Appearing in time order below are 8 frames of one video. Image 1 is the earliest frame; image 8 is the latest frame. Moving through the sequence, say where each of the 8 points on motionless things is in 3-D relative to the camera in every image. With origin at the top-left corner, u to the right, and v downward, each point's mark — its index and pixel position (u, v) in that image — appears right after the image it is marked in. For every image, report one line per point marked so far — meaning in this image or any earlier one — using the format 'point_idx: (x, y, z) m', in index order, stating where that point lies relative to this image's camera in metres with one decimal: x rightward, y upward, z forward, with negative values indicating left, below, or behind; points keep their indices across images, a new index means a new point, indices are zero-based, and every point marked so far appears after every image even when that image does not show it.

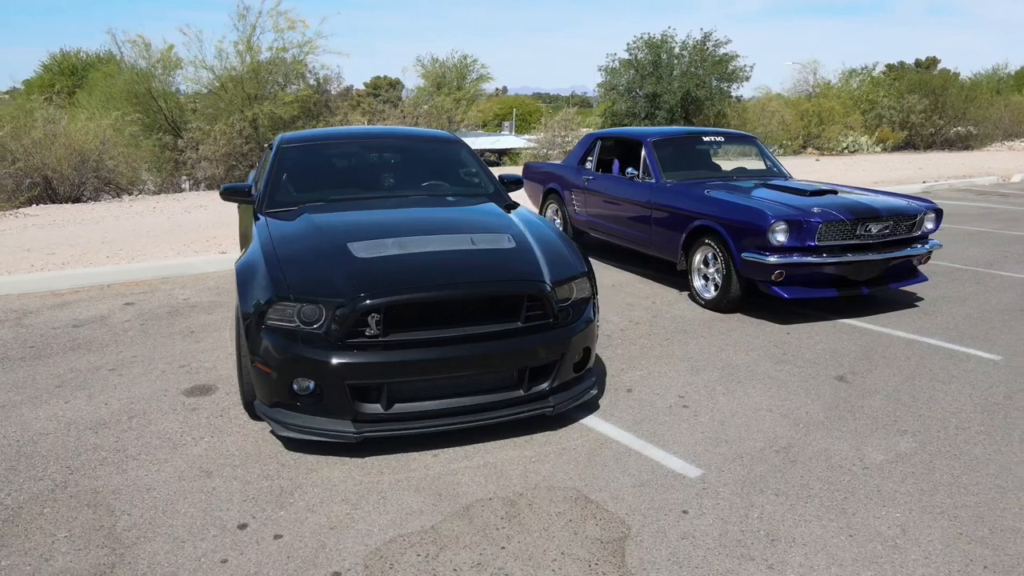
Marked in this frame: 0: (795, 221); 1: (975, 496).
0: (+2.2, +0.5, +5.8) m
1: (+2.1, -0.9, +3.3) m
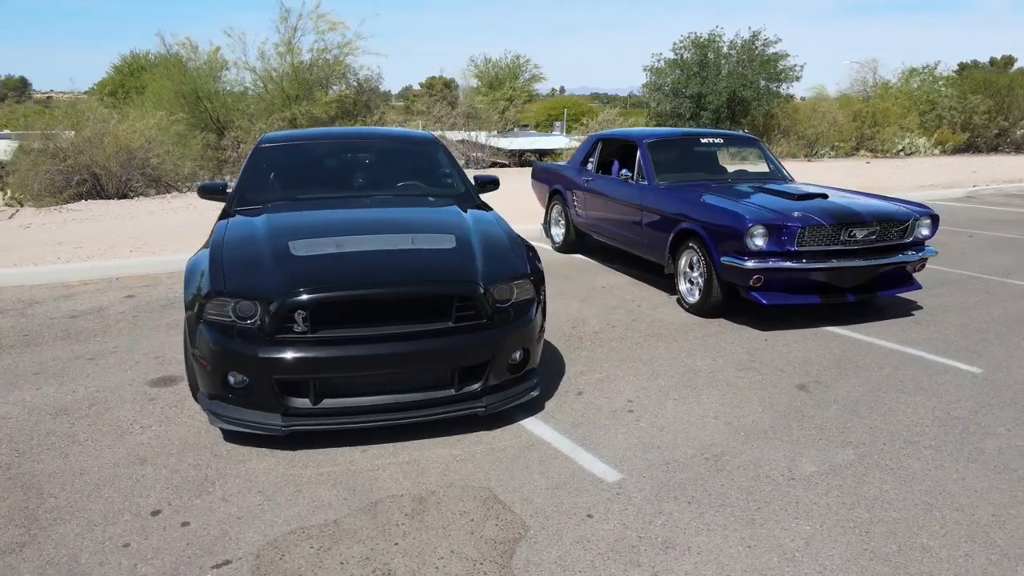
0: (+2.0, +0.5, +5.7) m
1: (+1.7, -1.0, +3.2) m
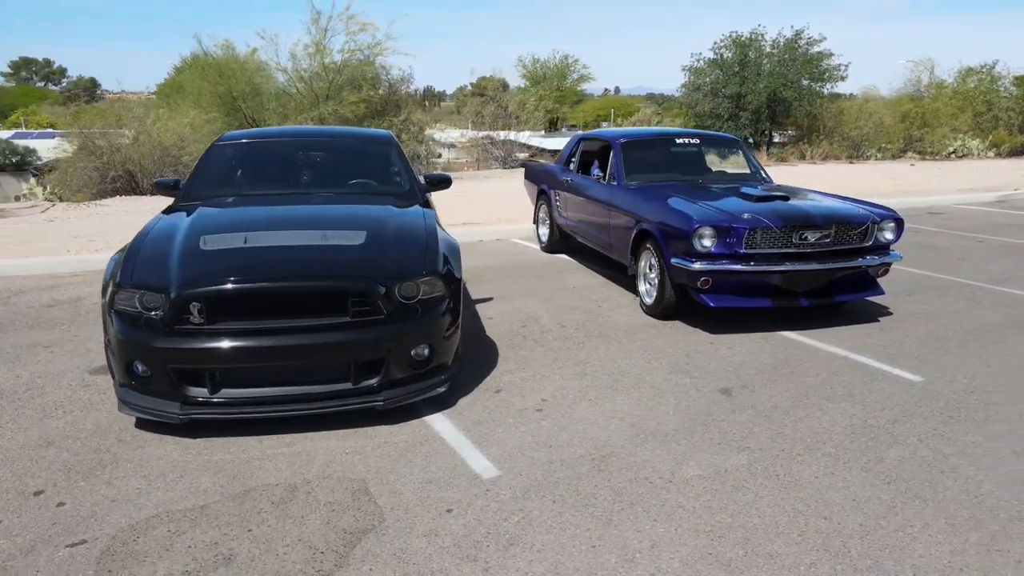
0: (+1.6, +0.5, +5.6) m
1: (+1.1, -1.0, +3.2) m
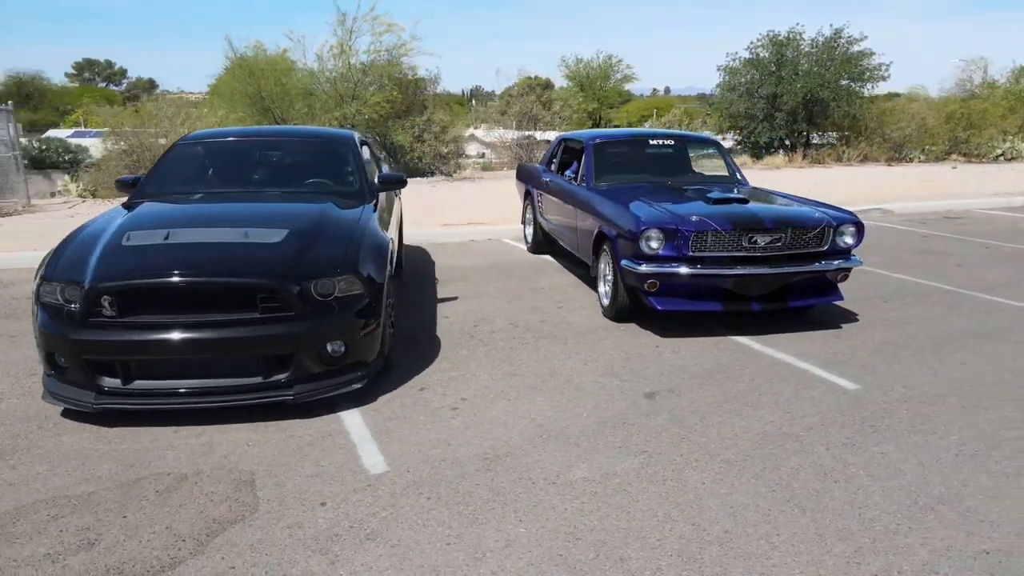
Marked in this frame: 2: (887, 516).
0: (+1.2, +0.4, +5.5) m
1: (+0.5, -1.0, +3.2) m
2: (+1.6, -1.0, +3.2) m
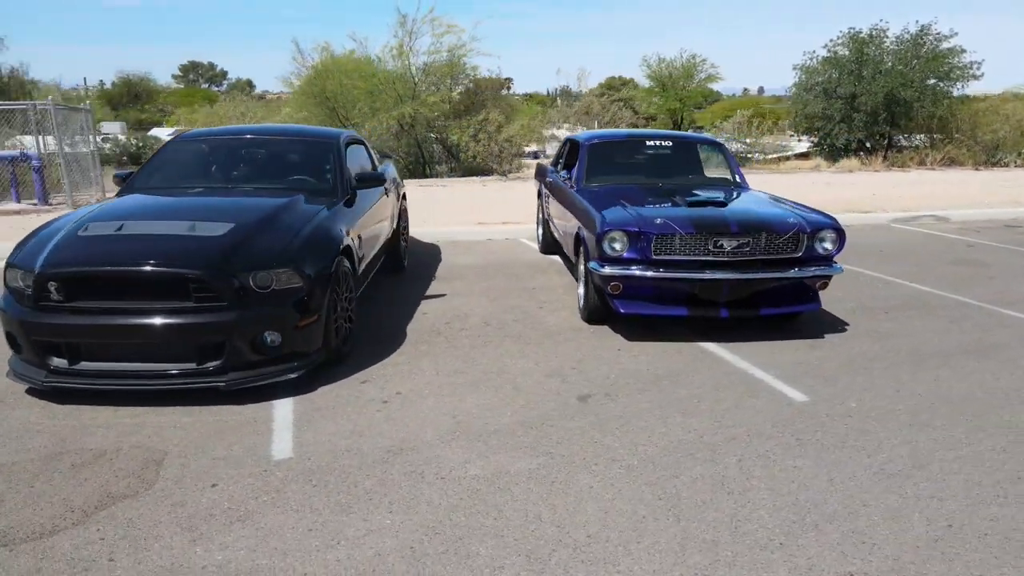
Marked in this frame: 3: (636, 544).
0: (+0.9, +0.4, +5.5) m
1: (-0.1, -1.0, +3.2) m
2: (+1.0, -1.0, +3.1) m
3: (+0.5, -1.0, +3.0) m
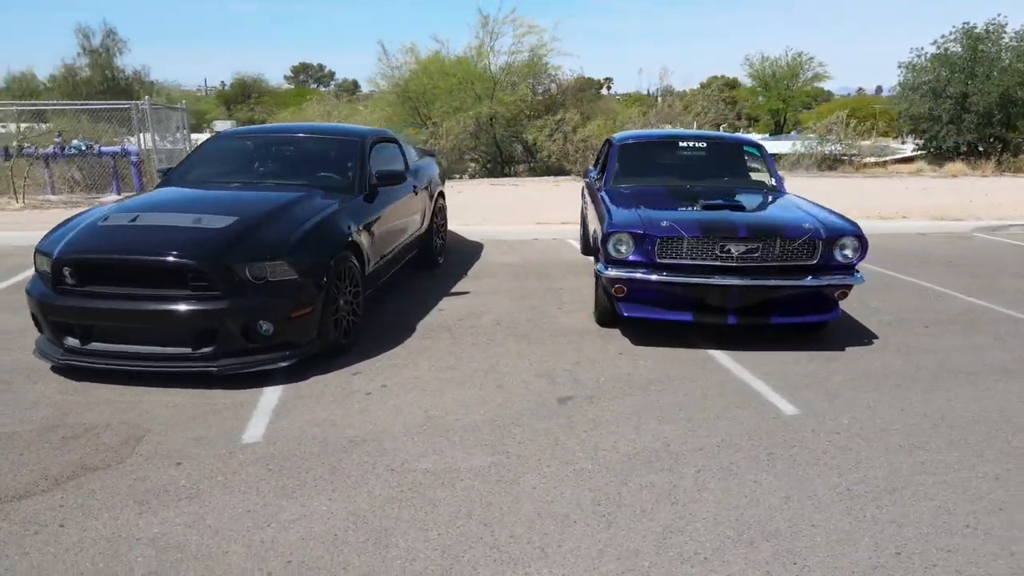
0: (+0.9, +0.4, +5.4) m
1: (-0.4, -1.0, +3.2) m
2: (+0.7, -1.0, +3.0) m
3: (+0.2, -1.0, +3.0) m
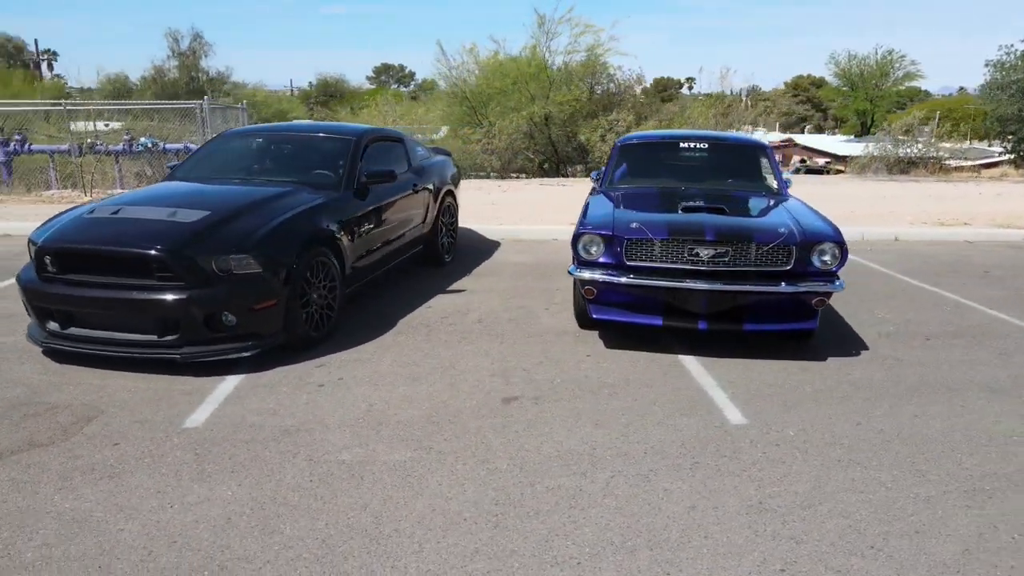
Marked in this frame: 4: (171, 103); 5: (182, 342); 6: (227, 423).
0: (+0.7, +0.4, +5.3) m
1: (-0.8, -1.0, +3.3) m
2: (+0.2, -1.1, +3.0) m
3: (-0.3, -1.0, +3.0) m
4: (-7.4, +4.0, +16.1) m
5: (-2.1, -0.4, +4.7) m
6: (-1.6, -0.8, +4.1) m
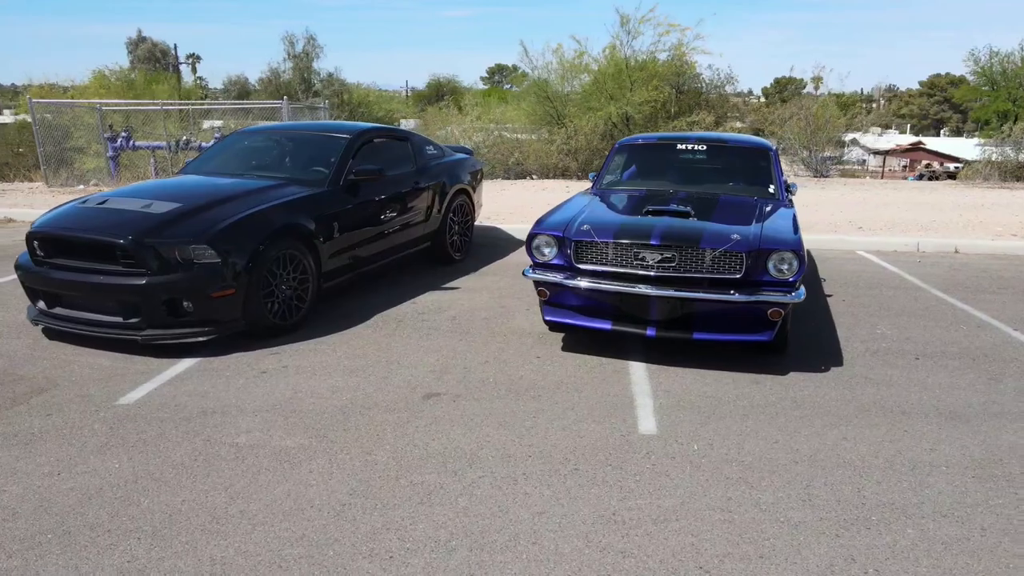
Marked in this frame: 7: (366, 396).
0: (+0.3, +0.4, +5.3) m
1: (-1.5, -0.9, +3.5) m
2: (-0.5, -1.0, +3.0) m
3: (-1.0, -1.0, +3.1) m
4: (-6.0, +4.3, +17.0) m
5: (-2.5, -0.3, +5.1) m
6: (-2.1, -0.7, +4.4) m
7: (-0.9, -0.7, +4.6) m
